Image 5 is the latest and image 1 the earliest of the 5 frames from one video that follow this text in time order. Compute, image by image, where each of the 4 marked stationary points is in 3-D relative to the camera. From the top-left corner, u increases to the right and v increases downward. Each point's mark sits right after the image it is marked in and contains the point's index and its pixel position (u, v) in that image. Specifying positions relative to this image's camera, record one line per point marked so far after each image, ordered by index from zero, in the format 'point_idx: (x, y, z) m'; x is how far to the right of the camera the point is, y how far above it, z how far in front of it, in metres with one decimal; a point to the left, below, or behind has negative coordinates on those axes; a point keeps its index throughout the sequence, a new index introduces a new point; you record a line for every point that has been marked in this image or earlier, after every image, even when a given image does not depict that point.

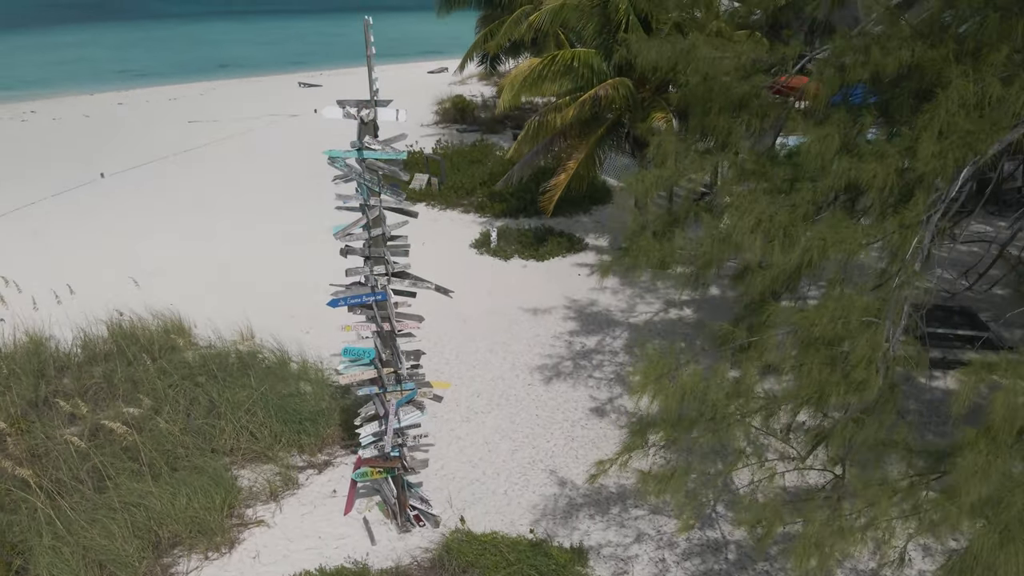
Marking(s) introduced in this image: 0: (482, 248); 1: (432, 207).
0: (-0.3, +0.4, +9.9) m
1: (-1.0, +1.0, +11.7) m
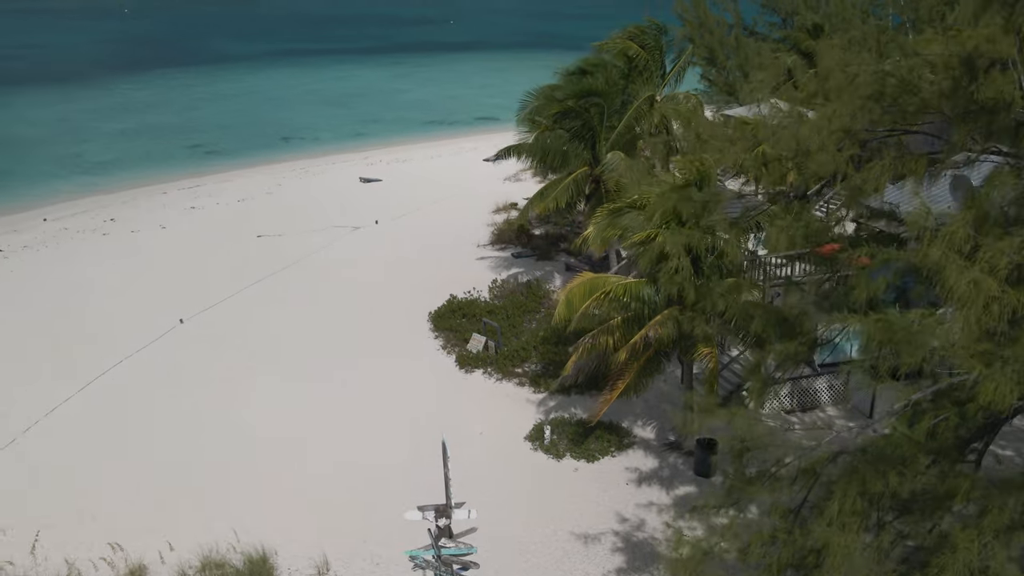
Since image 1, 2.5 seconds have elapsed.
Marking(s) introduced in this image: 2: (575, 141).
0: (+0.3, -1.7, +10.5) m
1: (-0.3, -1.2, +12.3) m
2: (+0.9, +2.1, +13.5) m
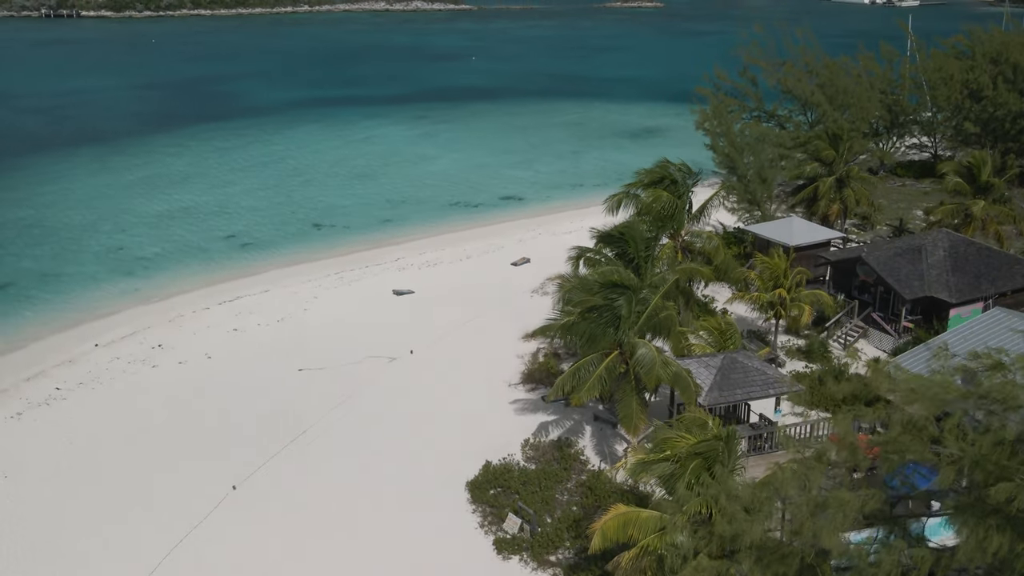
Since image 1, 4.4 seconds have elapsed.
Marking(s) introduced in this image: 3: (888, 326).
0: (+0.7, -4.4, +11.3) m
1: (+0.2, -3.9, +13.1) m
2: (+1.4, -0.6, +14.3) m
3: (+8.0, -0.8, +19.8) m
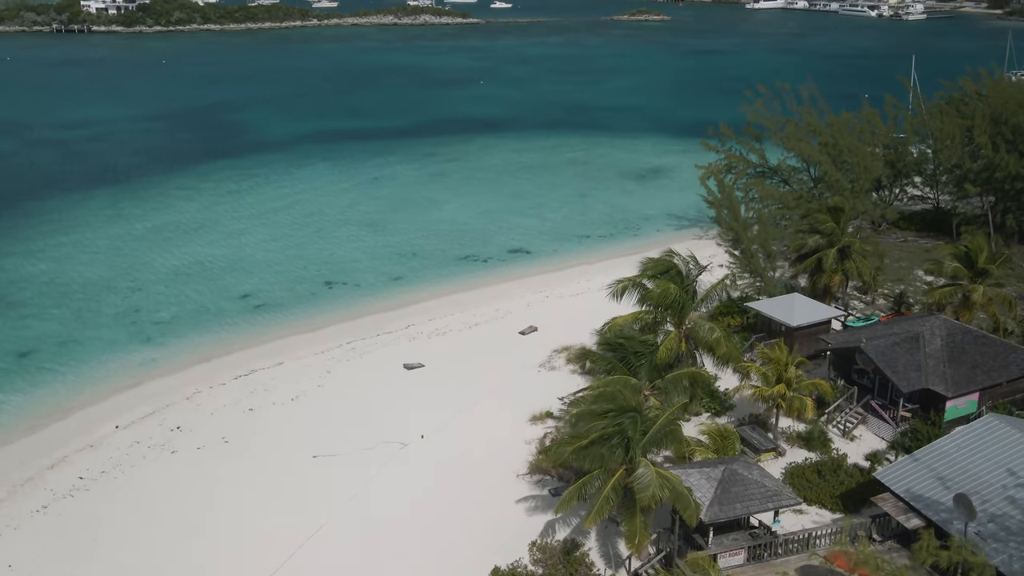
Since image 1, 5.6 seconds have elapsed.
0: (+0.8, -6.3, +11.9) m
1: (+0.3, -5.7, +13.7) m
2: (+1.6, -2.5, +14.9) m
3: (+8.1, -2.7, +20.3) m
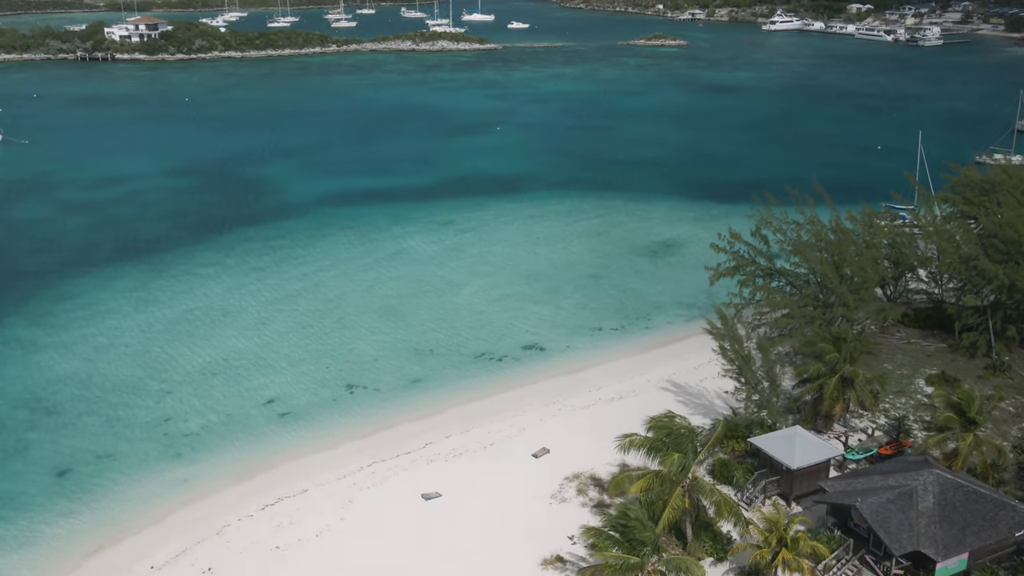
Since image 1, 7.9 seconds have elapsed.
0: (+0.9, -9.9, +13.0) m
1: (+0.5, -9.3, +14.9) m
2: (+1.7, -6.1, +16.1) m
3: (+8.4, -6.4, +21.4) m
